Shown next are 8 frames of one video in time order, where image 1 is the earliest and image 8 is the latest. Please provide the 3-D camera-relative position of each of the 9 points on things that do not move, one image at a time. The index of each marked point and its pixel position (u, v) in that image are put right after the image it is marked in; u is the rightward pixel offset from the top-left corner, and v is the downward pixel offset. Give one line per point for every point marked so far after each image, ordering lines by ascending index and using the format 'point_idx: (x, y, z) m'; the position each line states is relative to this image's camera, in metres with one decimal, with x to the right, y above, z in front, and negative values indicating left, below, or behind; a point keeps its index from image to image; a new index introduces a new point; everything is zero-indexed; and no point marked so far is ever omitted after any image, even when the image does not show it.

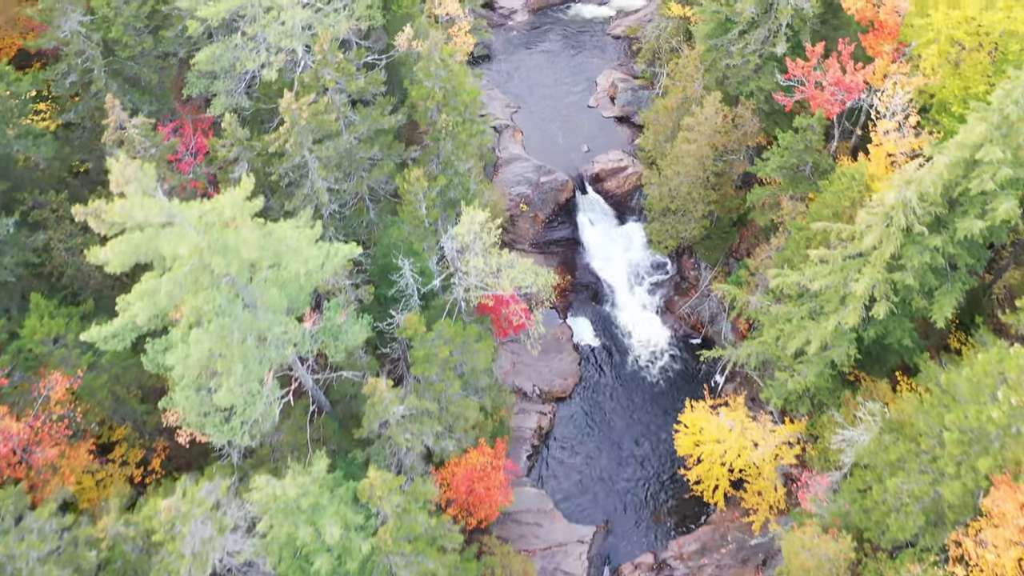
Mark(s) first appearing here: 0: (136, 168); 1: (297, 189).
0: (-7.7, +2.4, +12.5) m
1: (-6.7, +3.1, +19.0) m
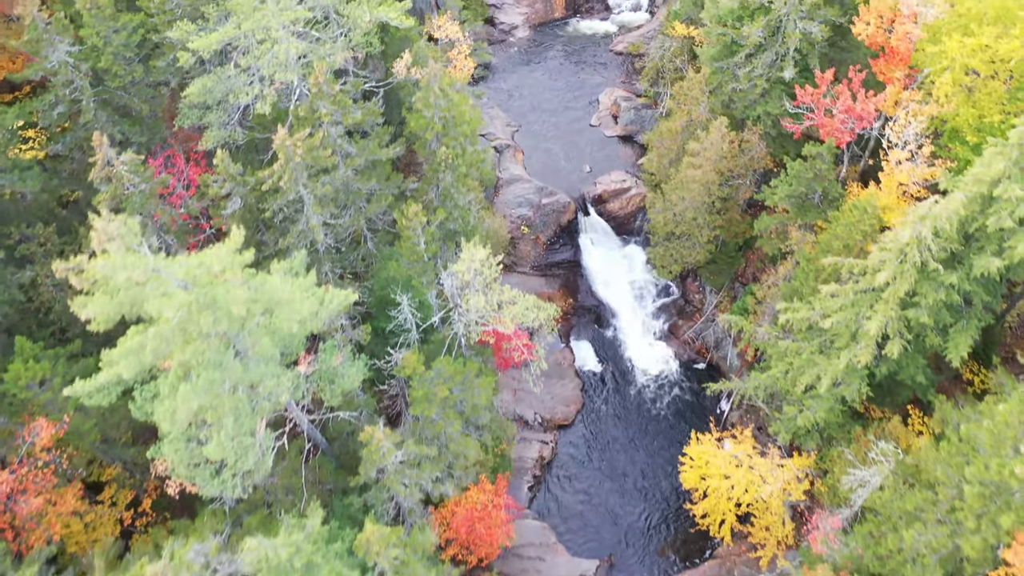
0: (-7.6, +1.2, +11.9) m
1: (-6.6, +1.9, +18.4) m
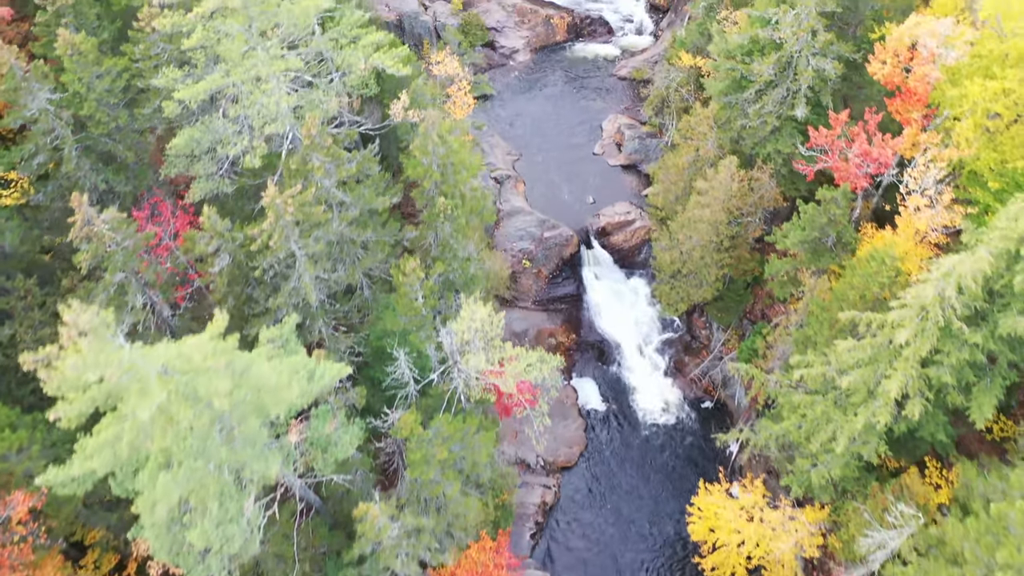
0: (-7.6, -0.5, +11.0) m
1: (-6.5, +0.2, +17.5) m
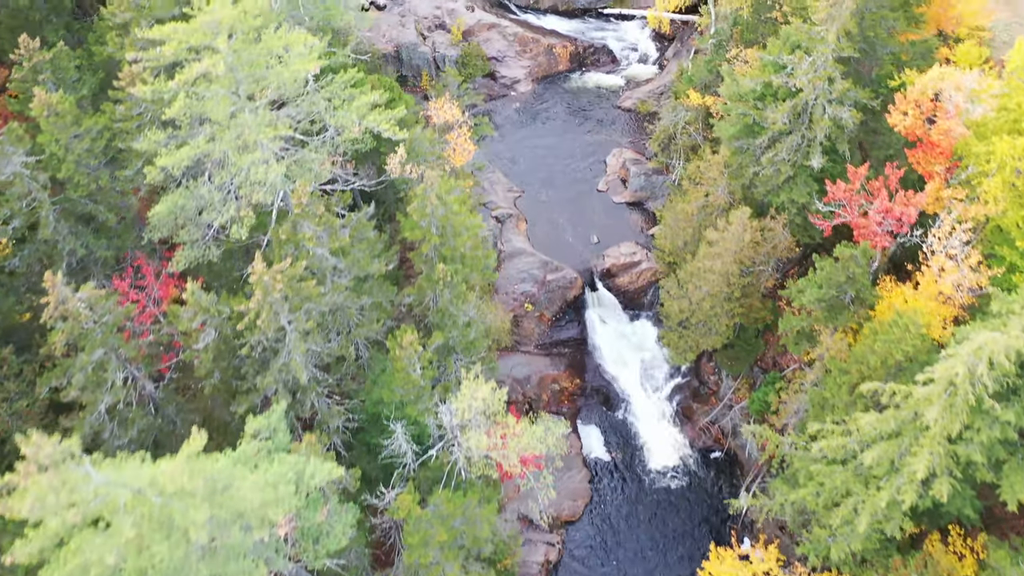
0: (-7.5, -2.5, +10.0) m
1: (-6.5, -1.9, +16.5) m
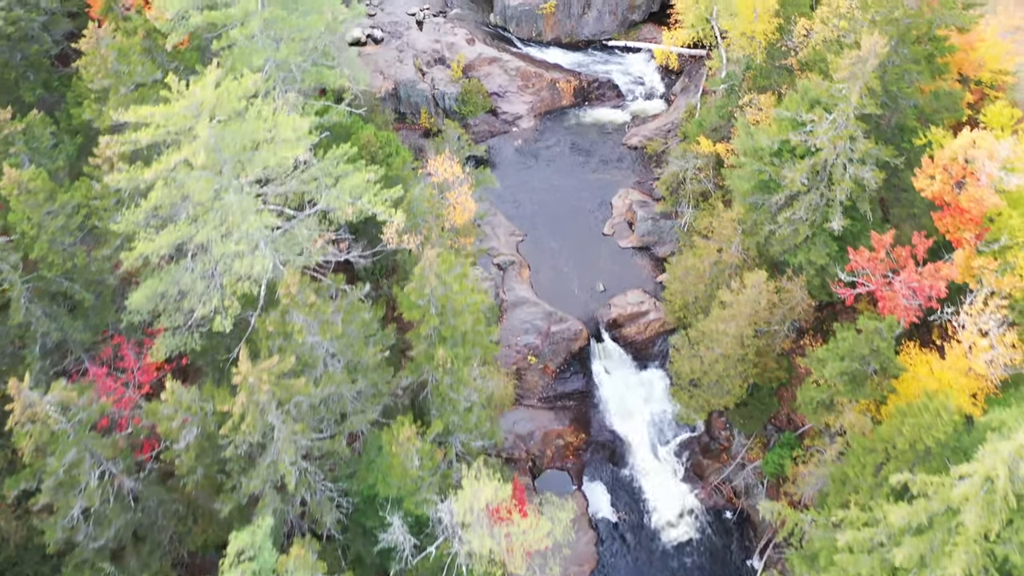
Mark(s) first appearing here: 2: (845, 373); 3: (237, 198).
0: (-7.3, -4.8, +8.8) m
1: (-6.3, -4.2, +15.3) m
2: (+10.8, -2.7, +19.9) m
3: (-6.6, +2.2, +14.8) m
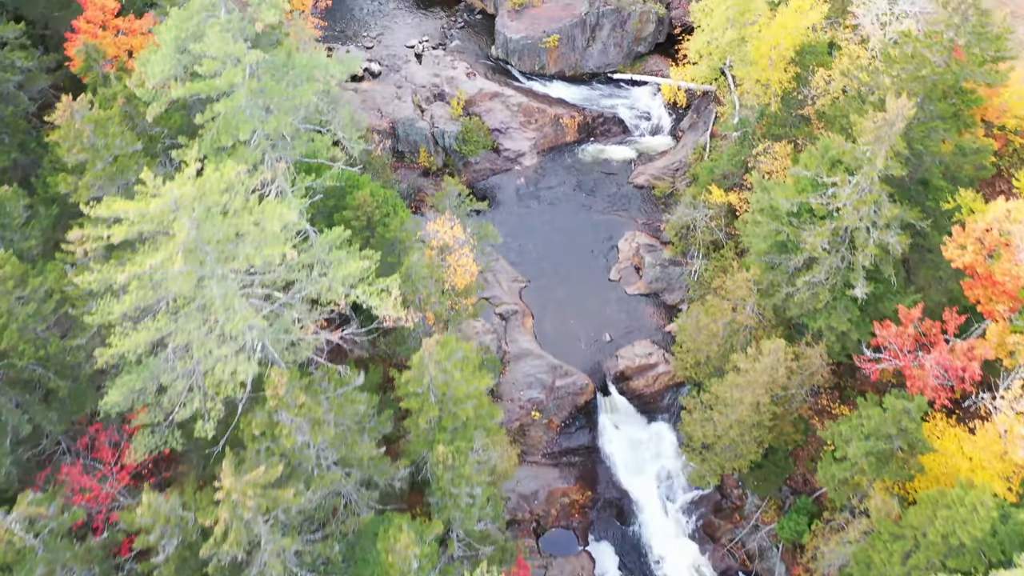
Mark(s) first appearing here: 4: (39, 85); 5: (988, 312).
0: (-7.2, -7.1, +7.7) m
1: (-6.2, -6.5, +14.1) m
2: (+10.9, -5.0, +18.7) m
3: (-6.5, -0.1, +13.6) m
4: (-15.0, +6.5, +19.5) m
5: (+14.0, -0.7, +18.0) m
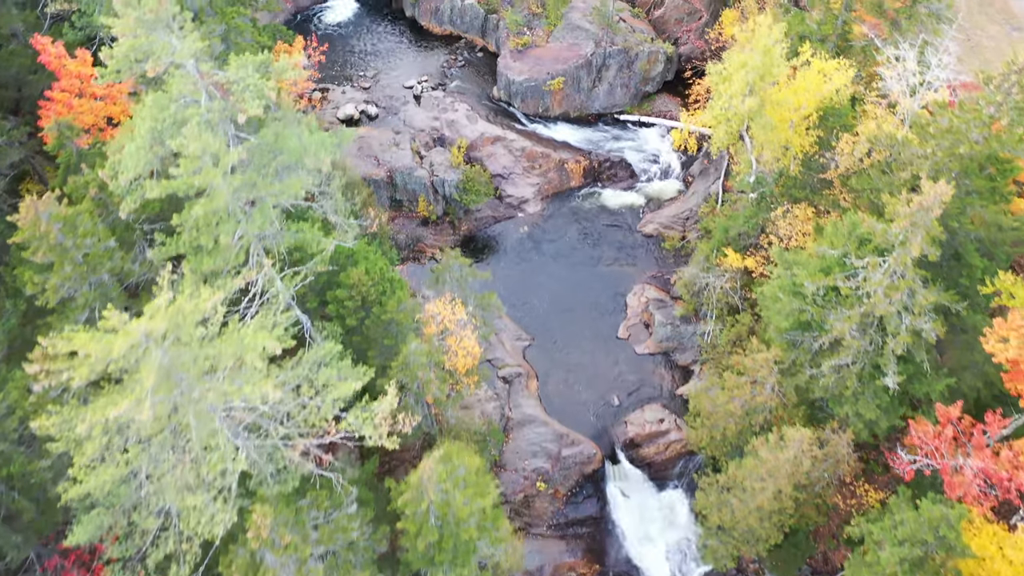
0: (-7.0, -9.7, +6.3) m
1: (-6.0, -9.1, +12.8) m
2: (+11.1, -7.6, +17.4) m
3: (-6.3, -2.7, +12.3) m
4: (-14.9, +3.8, +18.1) m
5: (+14.2, -3.4, +16.7) m
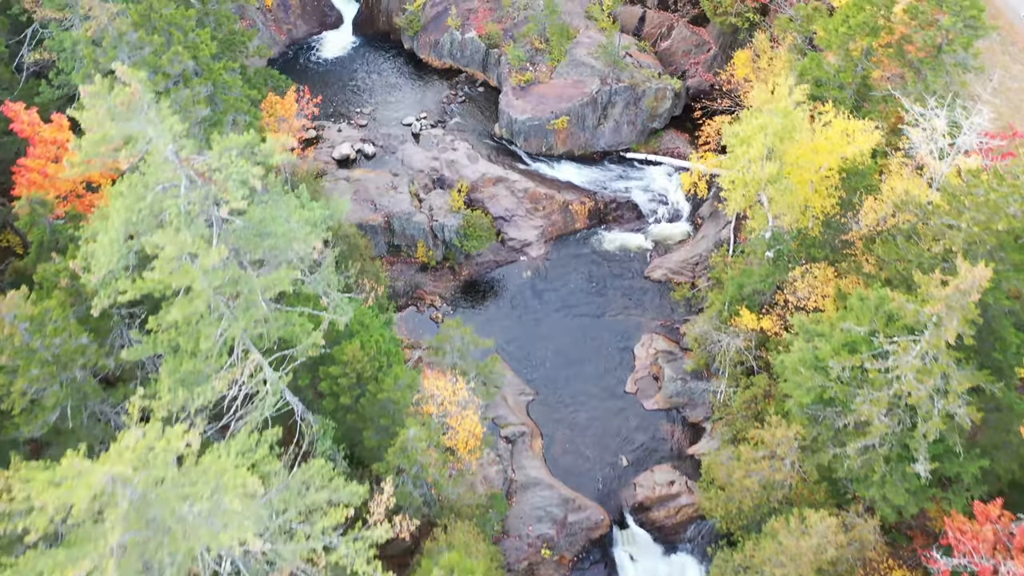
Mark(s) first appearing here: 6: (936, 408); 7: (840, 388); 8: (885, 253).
0: (-6.8, -11.9, +5.1) m
1: (-5.9, -11.3, +11.6) m
2: (+11.2, -9.8, +16.2) m
3: (-6.2, -4.9, +11.1) m
4: (-14.7, +1.6, +17.0) m
5: (+14.3, -5.6, +15.5) m
6: (+11.4, -3.3, +16.4) m
7: (+9.6, -2.9, +18.0) m
8: (+11.3, +1.1, +18.6) m
